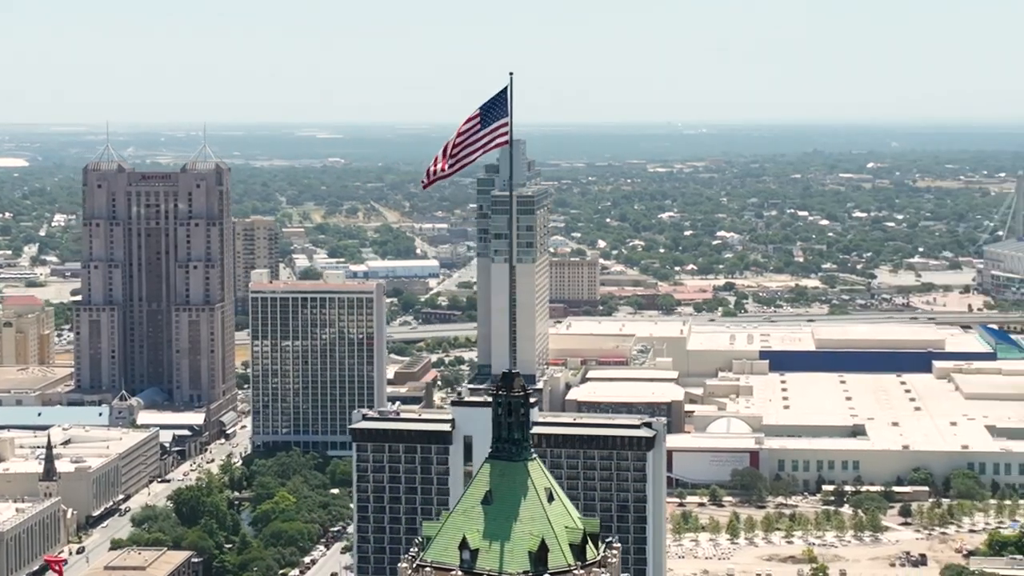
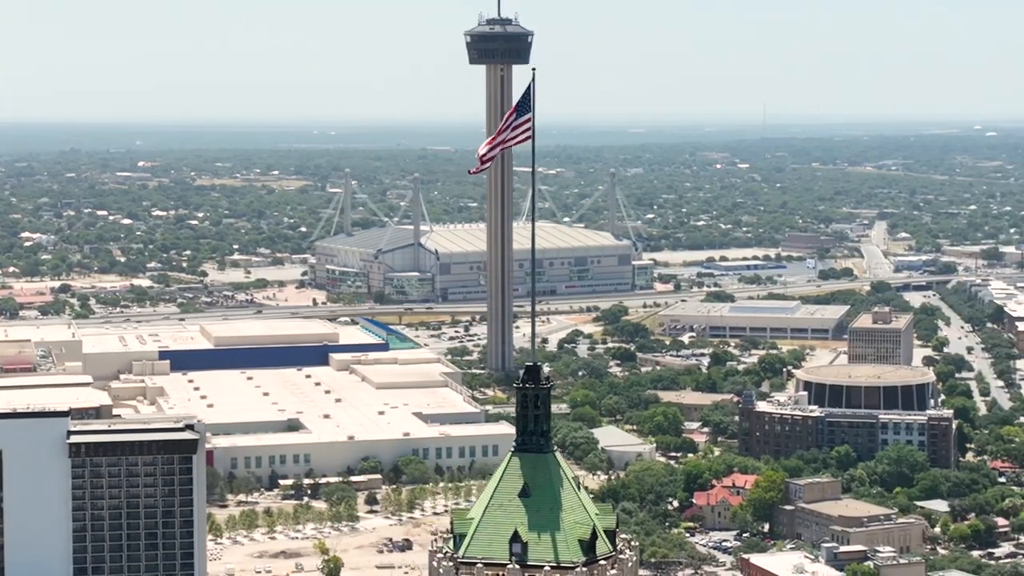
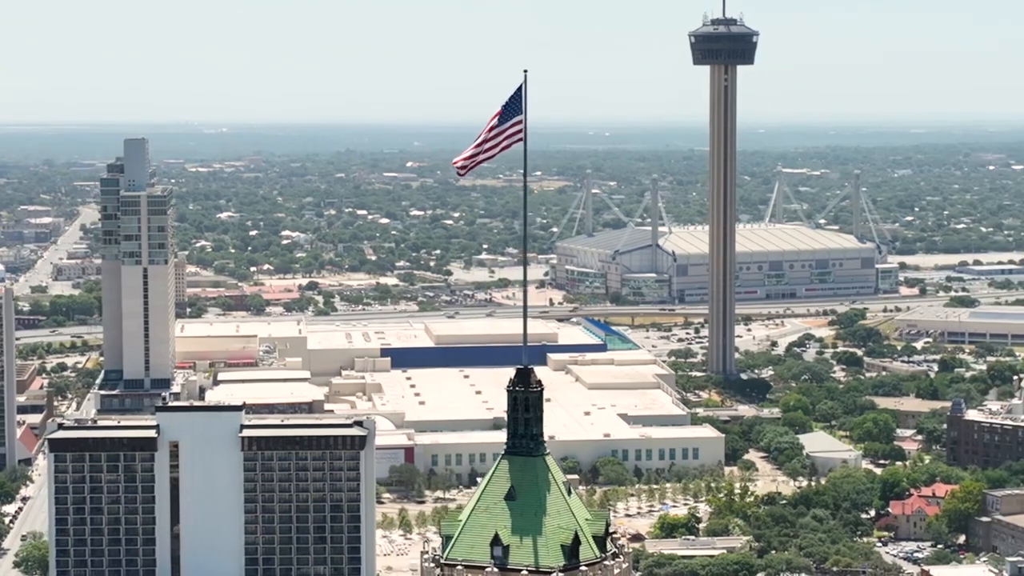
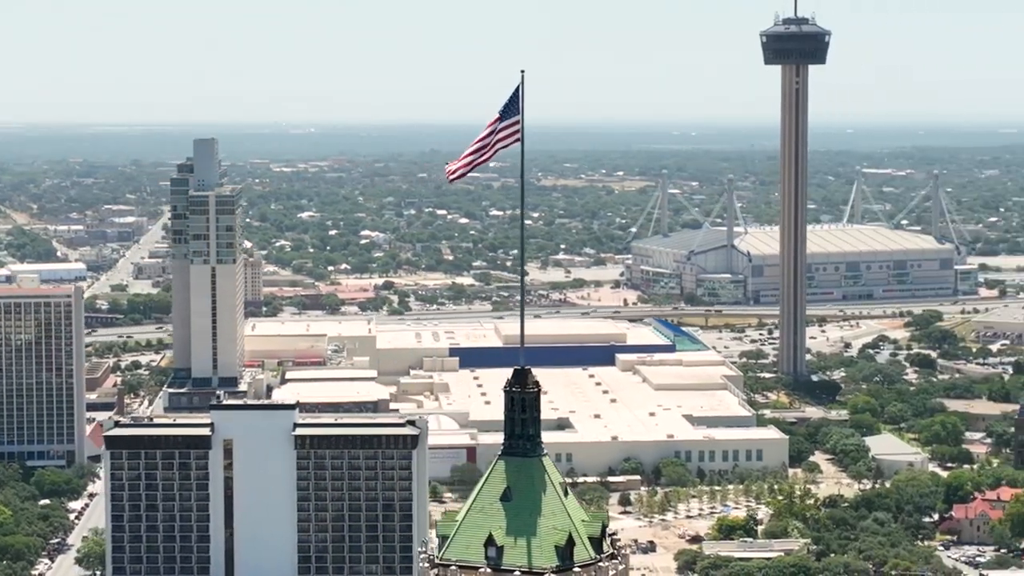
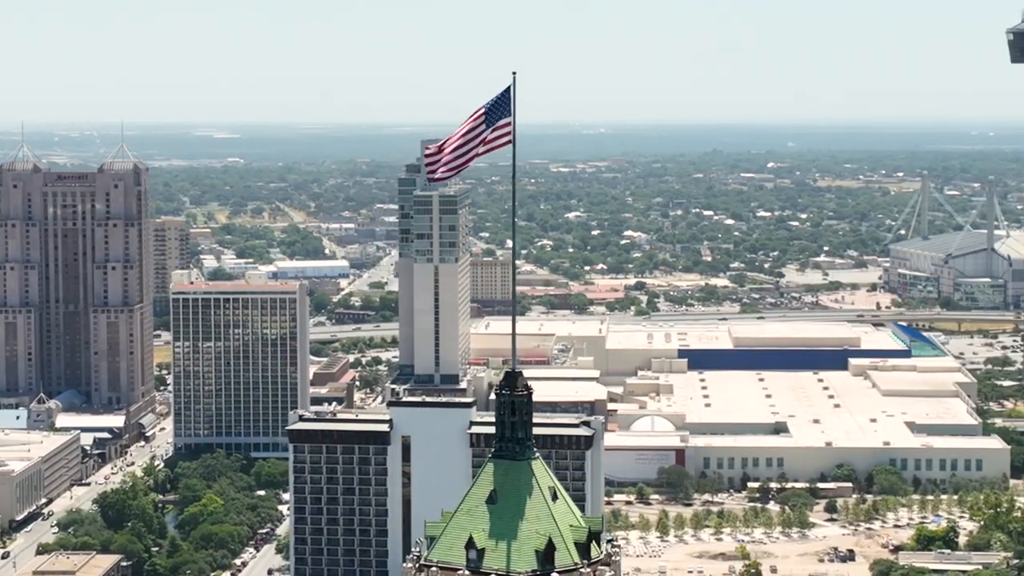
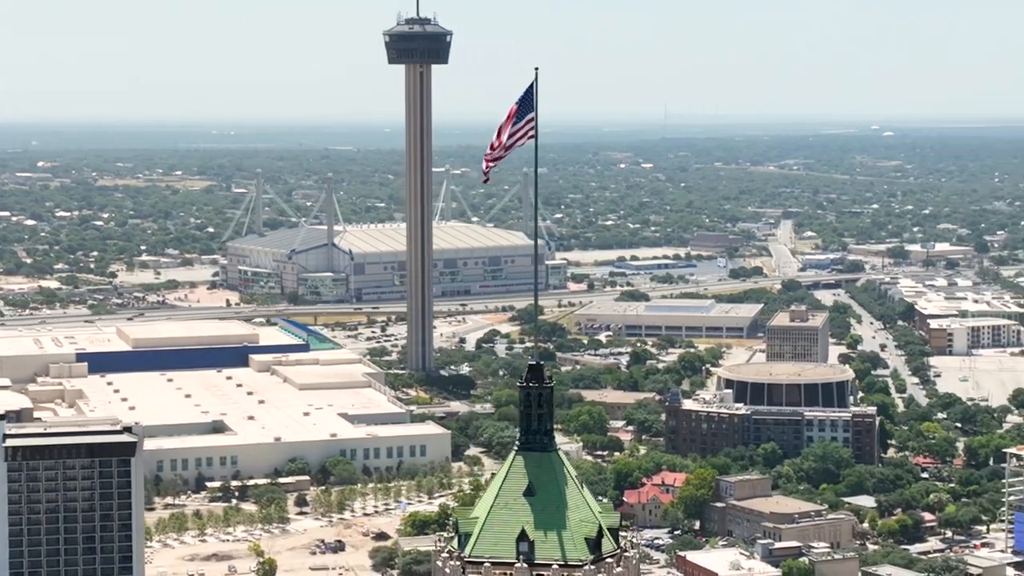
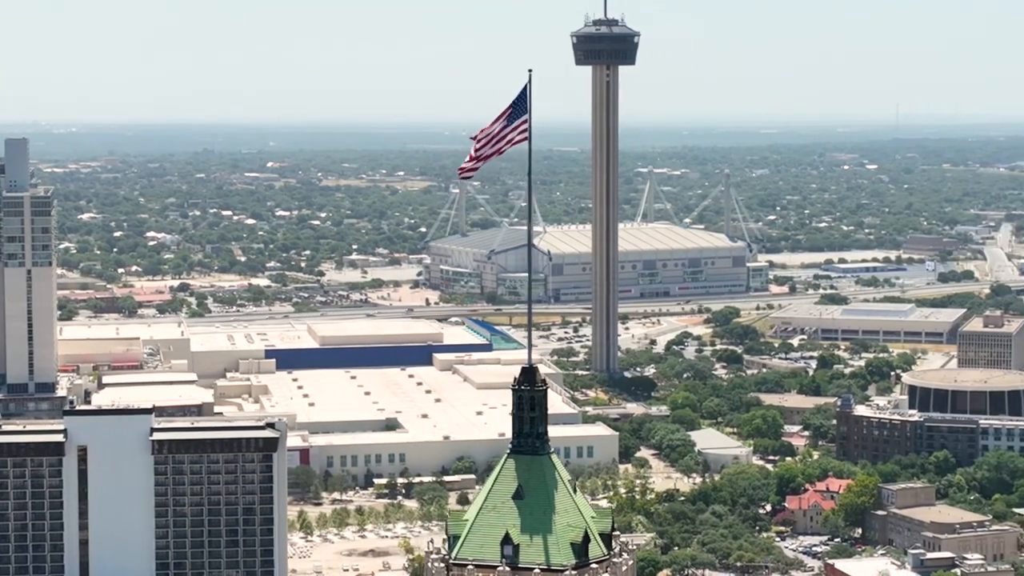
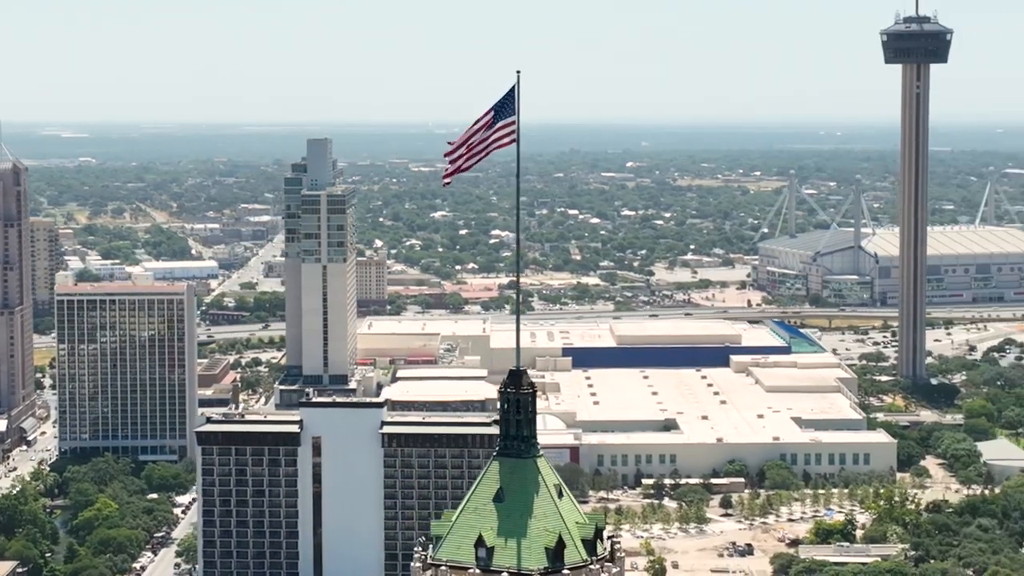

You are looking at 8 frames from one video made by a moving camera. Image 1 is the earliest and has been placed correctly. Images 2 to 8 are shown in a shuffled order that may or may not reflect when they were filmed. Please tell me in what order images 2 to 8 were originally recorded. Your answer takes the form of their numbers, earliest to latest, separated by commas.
5, 8, 4, 3, 7, 2, 6
